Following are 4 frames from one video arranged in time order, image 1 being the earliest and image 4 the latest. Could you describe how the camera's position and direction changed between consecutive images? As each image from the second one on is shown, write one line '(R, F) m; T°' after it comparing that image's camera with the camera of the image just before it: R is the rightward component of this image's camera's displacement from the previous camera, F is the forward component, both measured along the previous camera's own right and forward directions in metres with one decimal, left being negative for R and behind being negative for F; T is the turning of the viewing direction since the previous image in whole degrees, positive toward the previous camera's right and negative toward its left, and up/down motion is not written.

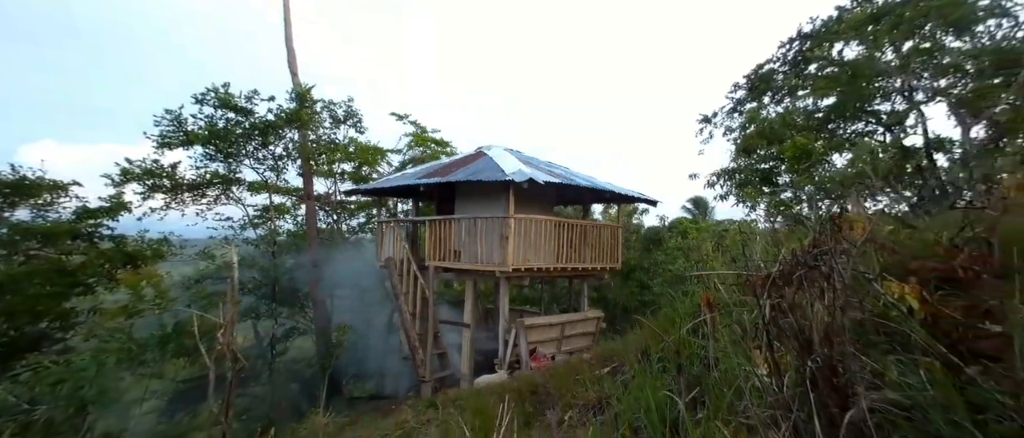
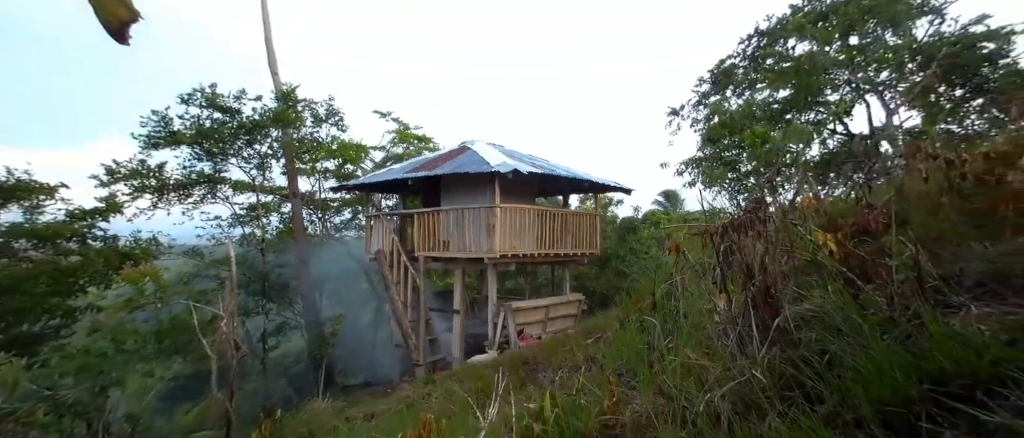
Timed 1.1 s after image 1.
(-0.1, -0.4) m; +3°
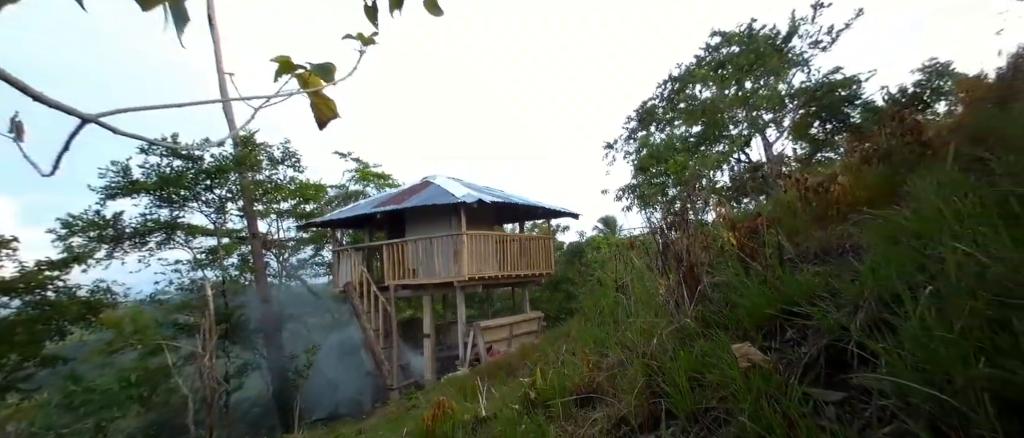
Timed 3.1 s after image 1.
(-0.3, -0.7) m; +7°
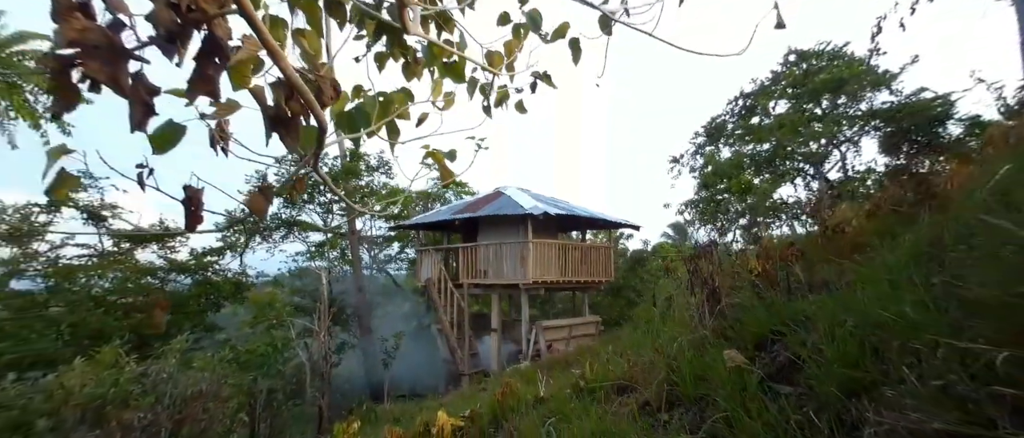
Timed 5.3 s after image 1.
(+0.1, -0.8) m; -8°
